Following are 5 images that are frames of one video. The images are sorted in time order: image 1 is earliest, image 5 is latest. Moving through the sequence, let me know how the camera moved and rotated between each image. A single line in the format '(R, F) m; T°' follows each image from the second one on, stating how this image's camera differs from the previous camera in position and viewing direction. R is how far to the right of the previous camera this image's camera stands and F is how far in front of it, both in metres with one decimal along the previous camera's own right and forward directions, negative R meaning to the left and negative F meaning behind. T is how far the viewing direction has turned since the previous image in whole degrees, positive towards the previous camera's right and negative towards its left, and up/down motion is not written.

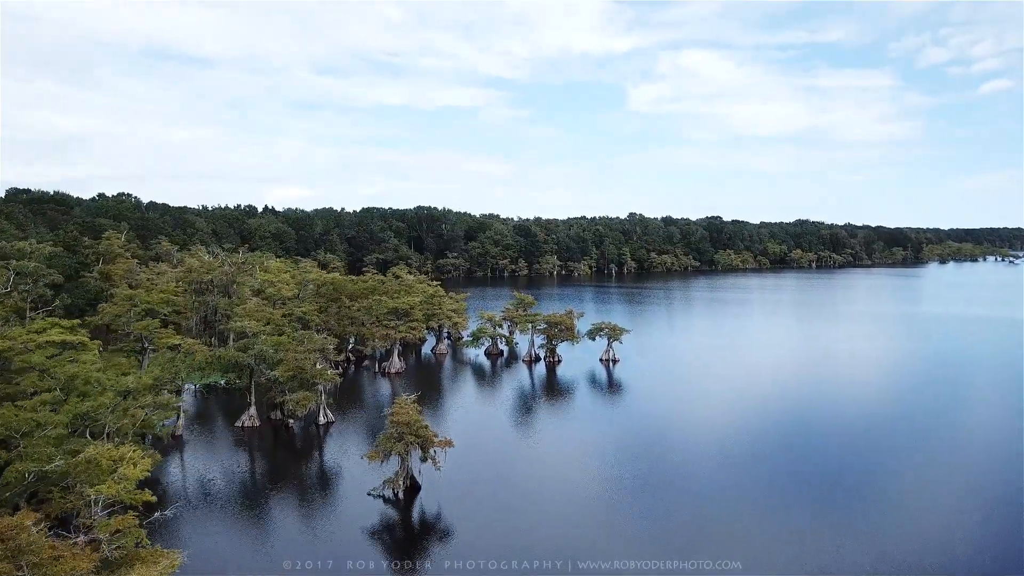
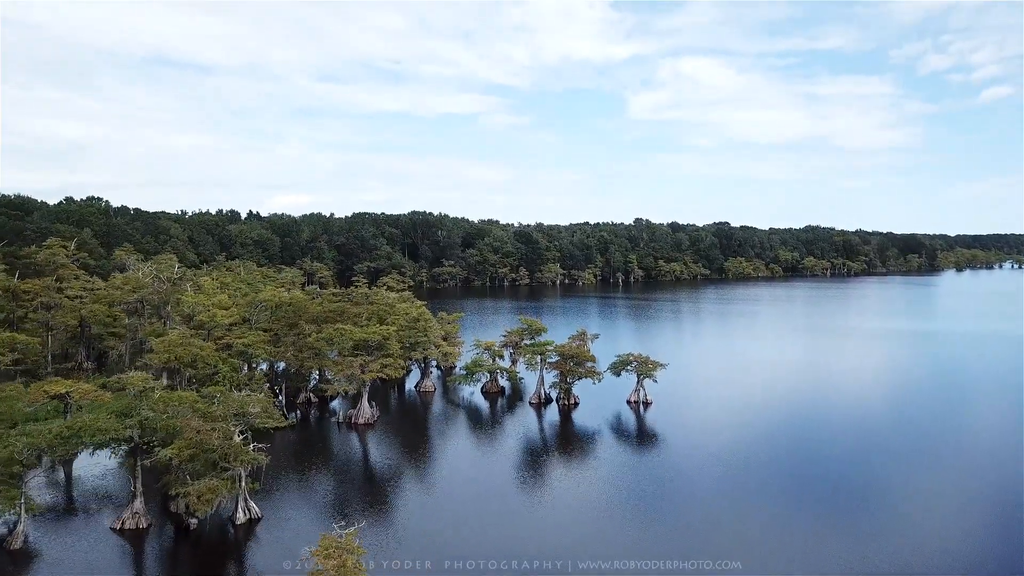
(-0.3, +7.6) m; 0°
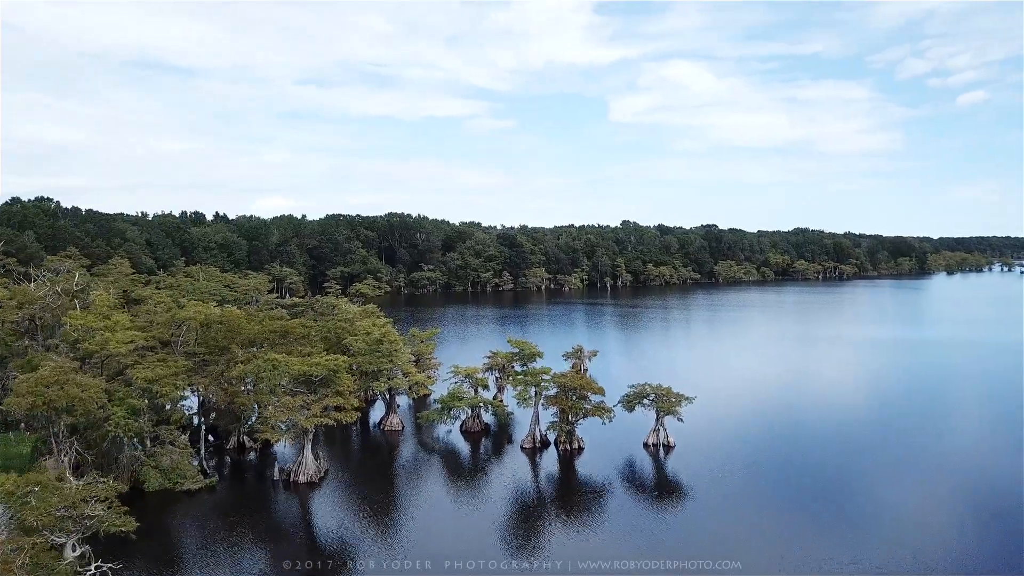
(-0.2, +5.8) m; +2°
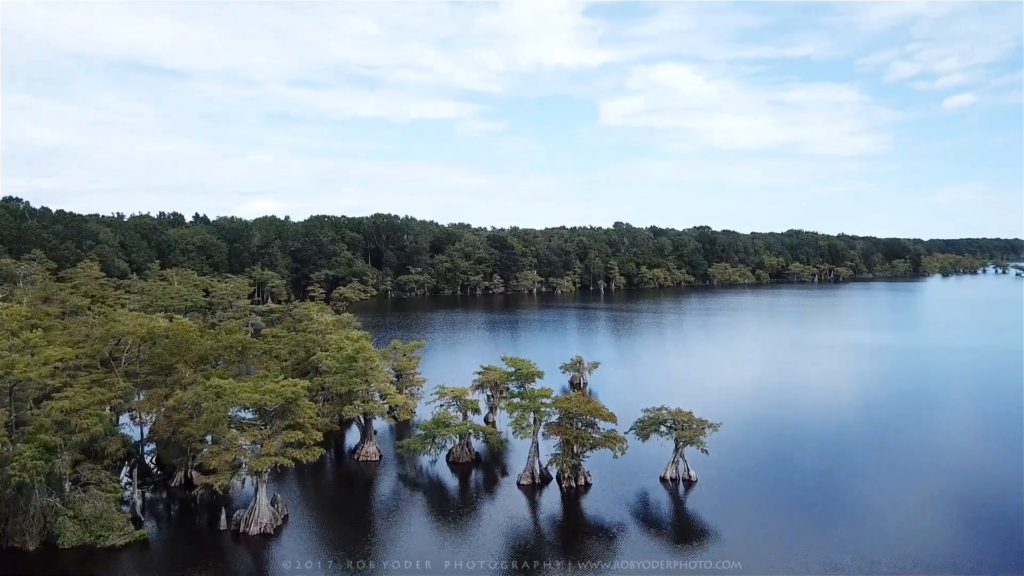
(-0.2, +3.3) m; +1°
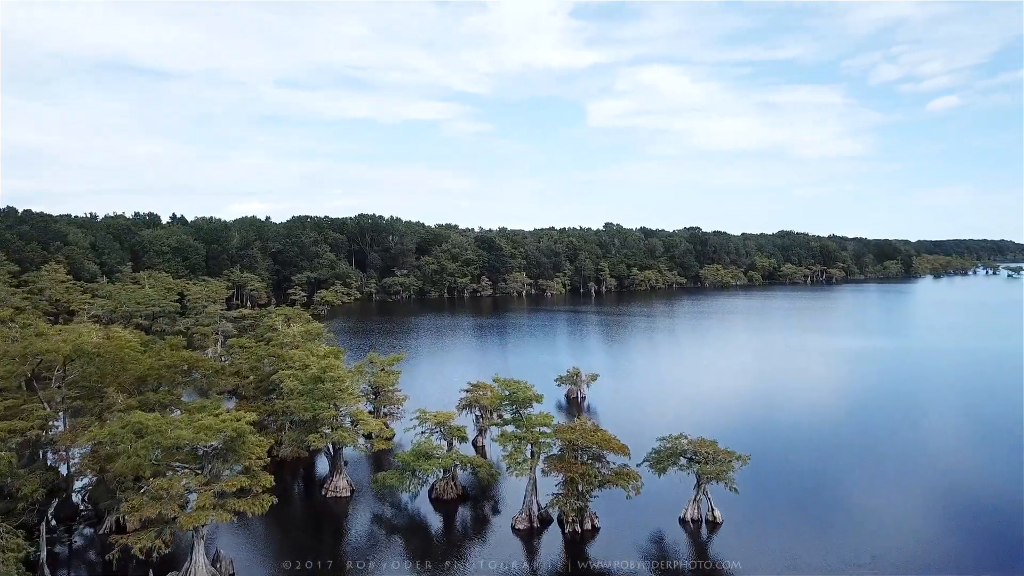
(-0.1, +2.9) m; +1°
